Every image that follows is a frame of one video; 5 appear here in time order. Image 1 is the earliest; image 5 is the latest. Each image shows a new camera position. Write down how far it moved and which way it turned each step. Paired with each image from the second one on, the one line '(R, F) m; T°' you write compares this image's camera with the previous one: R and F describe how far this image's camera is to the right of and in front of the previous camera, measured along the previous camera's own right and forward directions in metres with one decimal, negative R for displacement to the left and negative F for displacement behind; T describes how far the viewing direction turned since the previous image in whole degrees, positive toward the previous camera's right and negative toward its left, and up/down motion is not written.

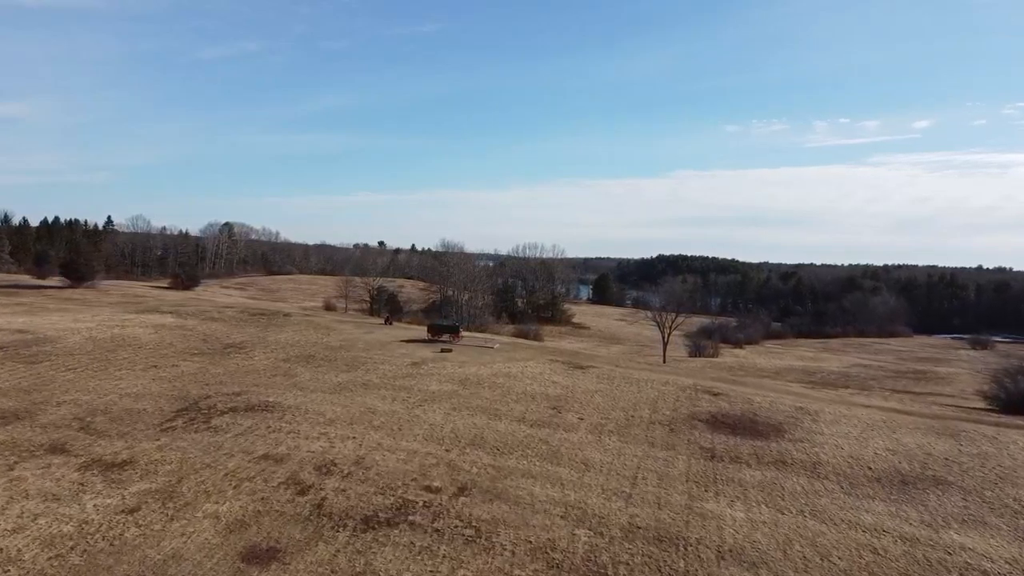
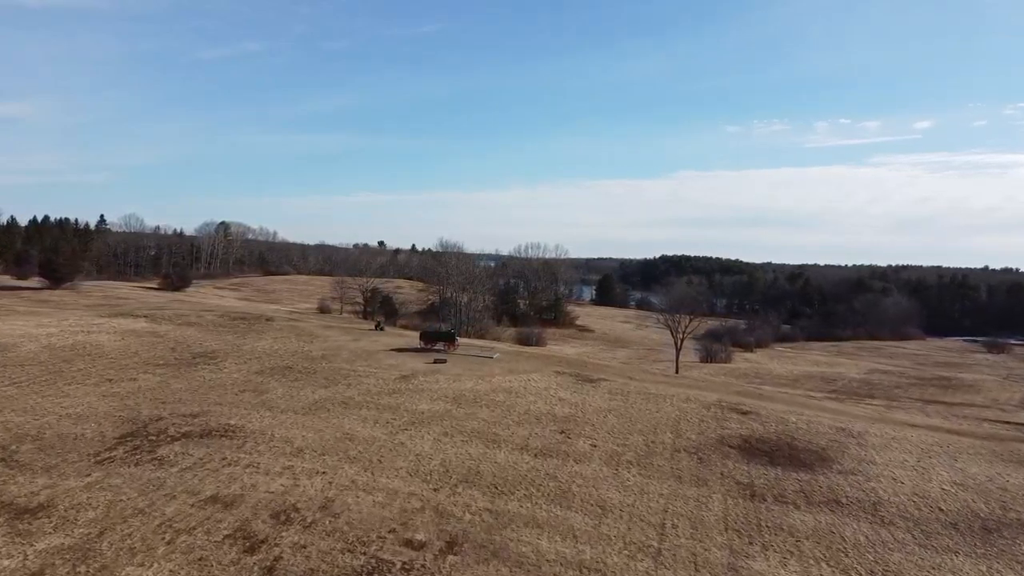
(0.0, +3.0) m; 0°
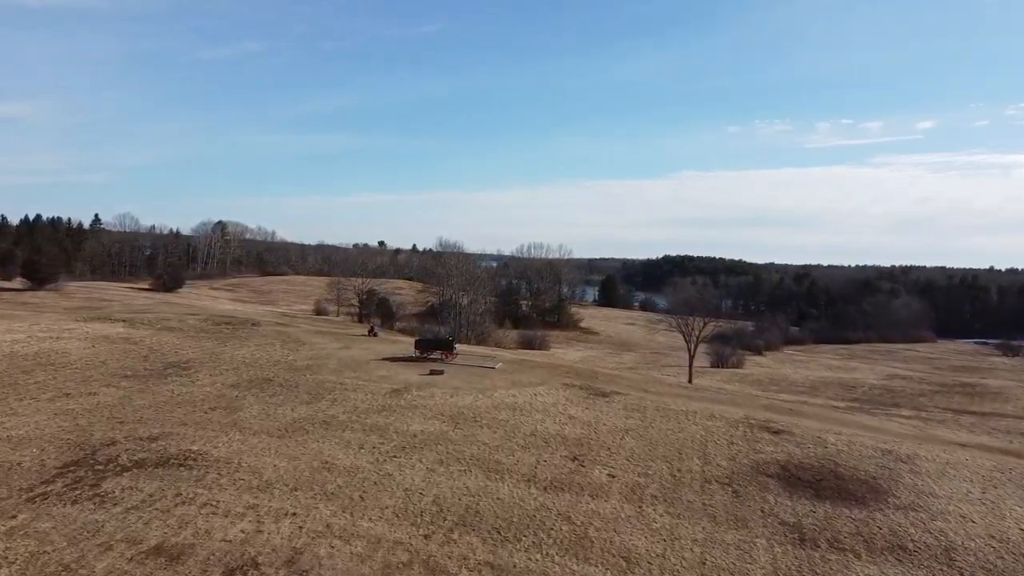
(0.0, +2.4) m; 0°
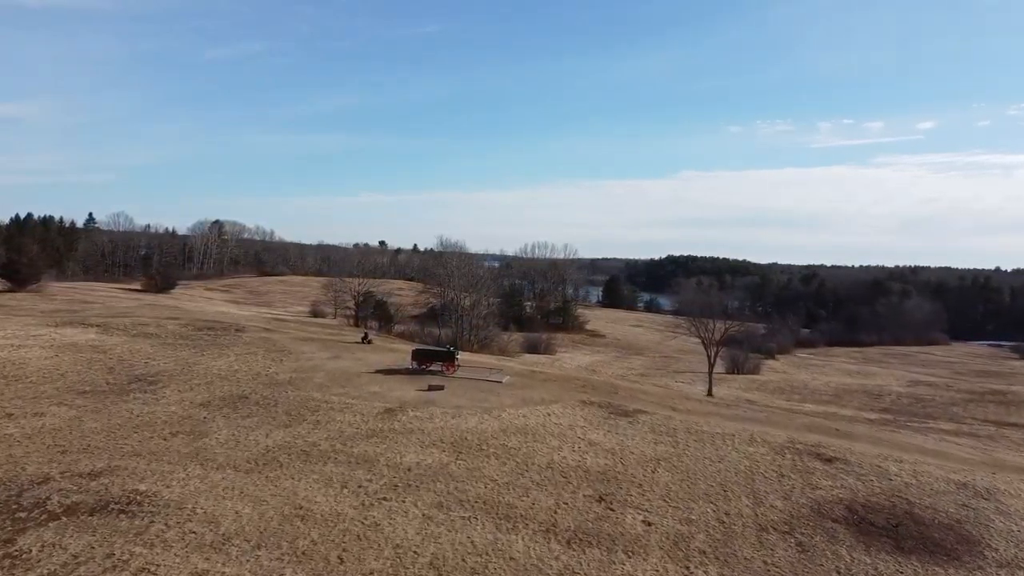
(-0.1, +2.7) m; 0°
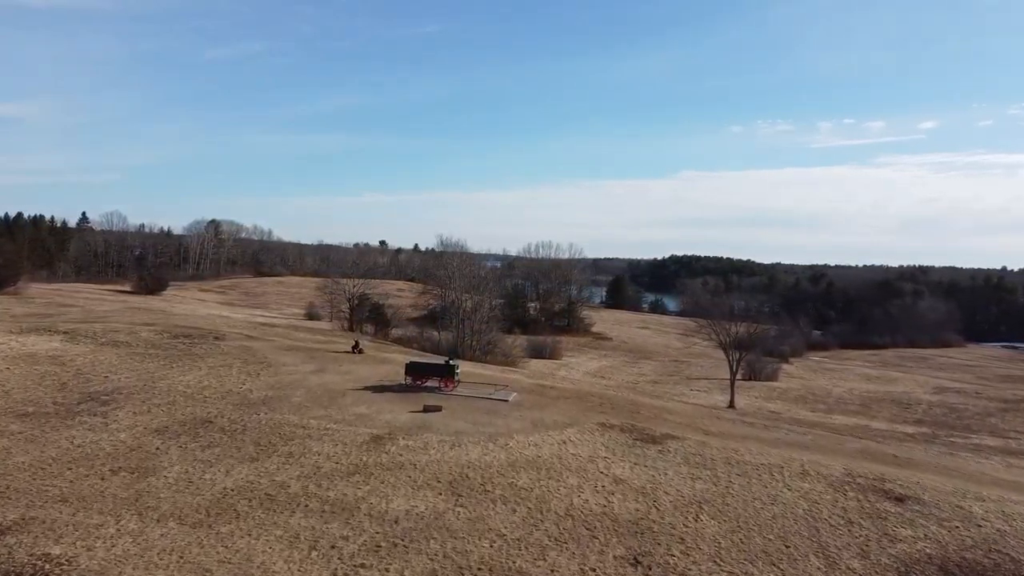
(-0.1, +2.8) m; 0°
